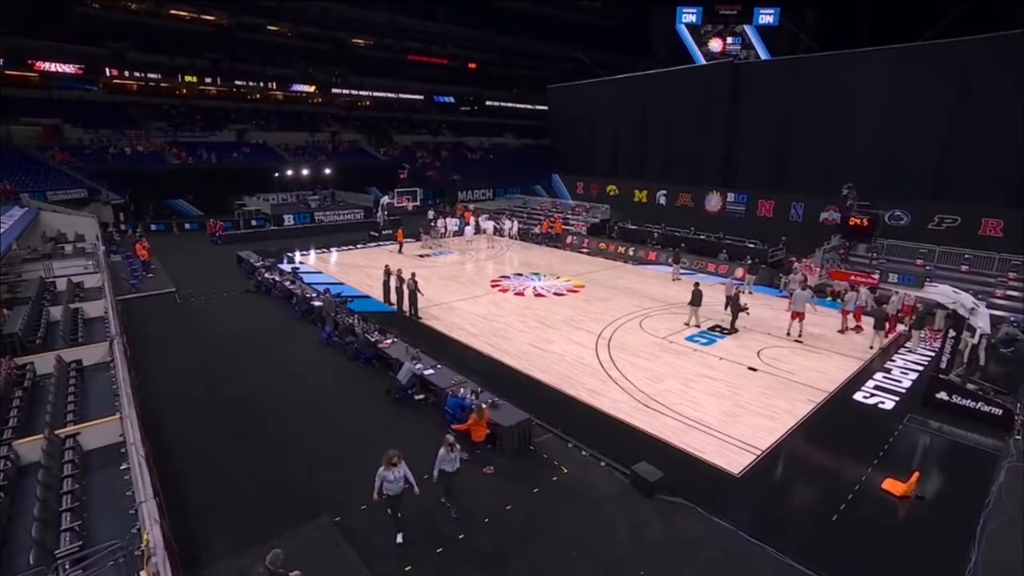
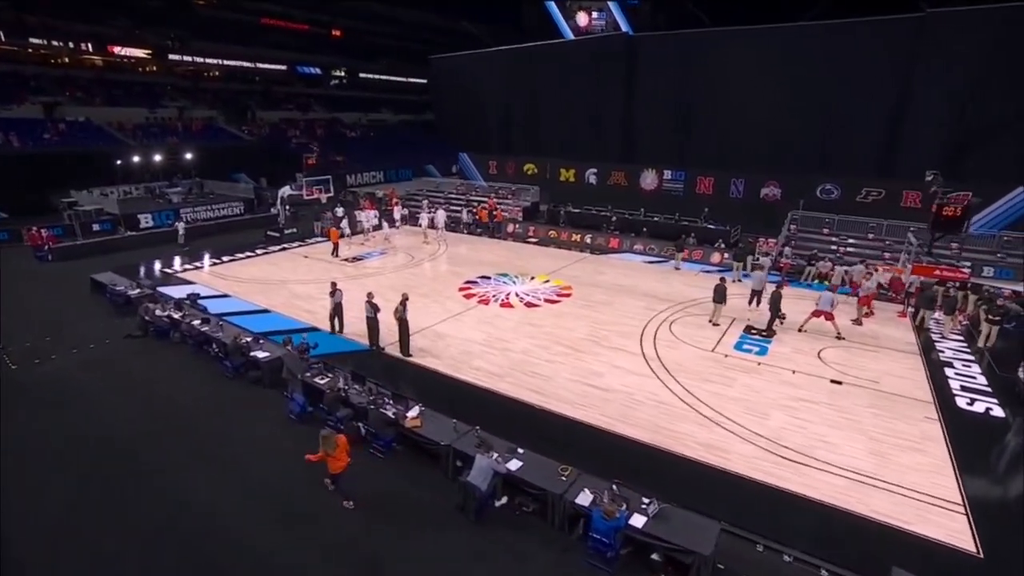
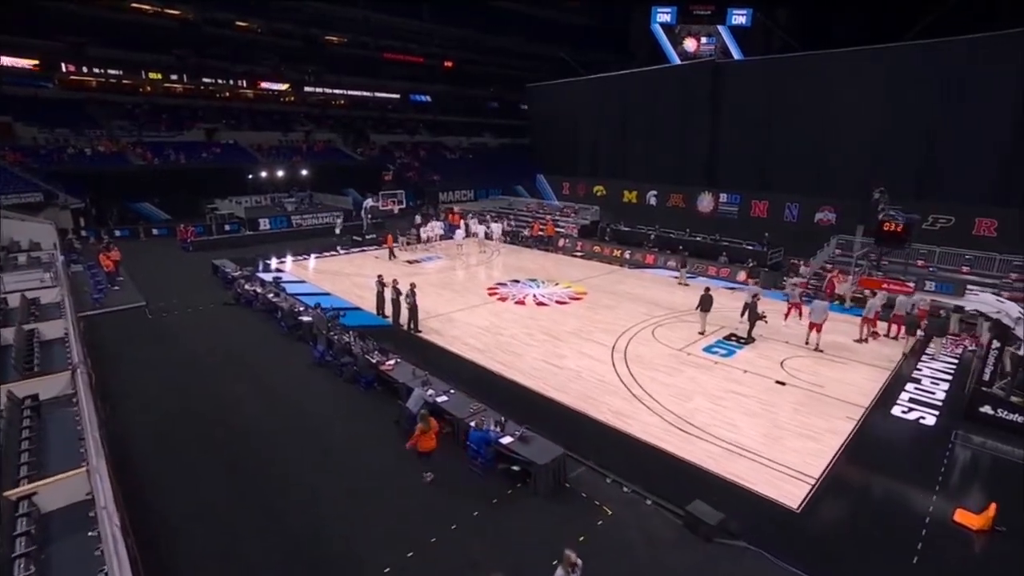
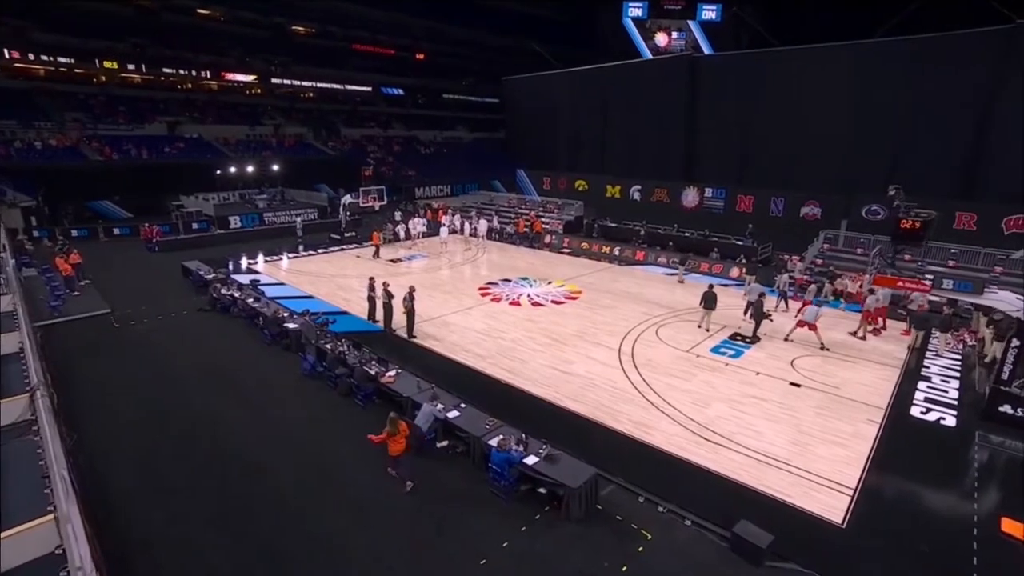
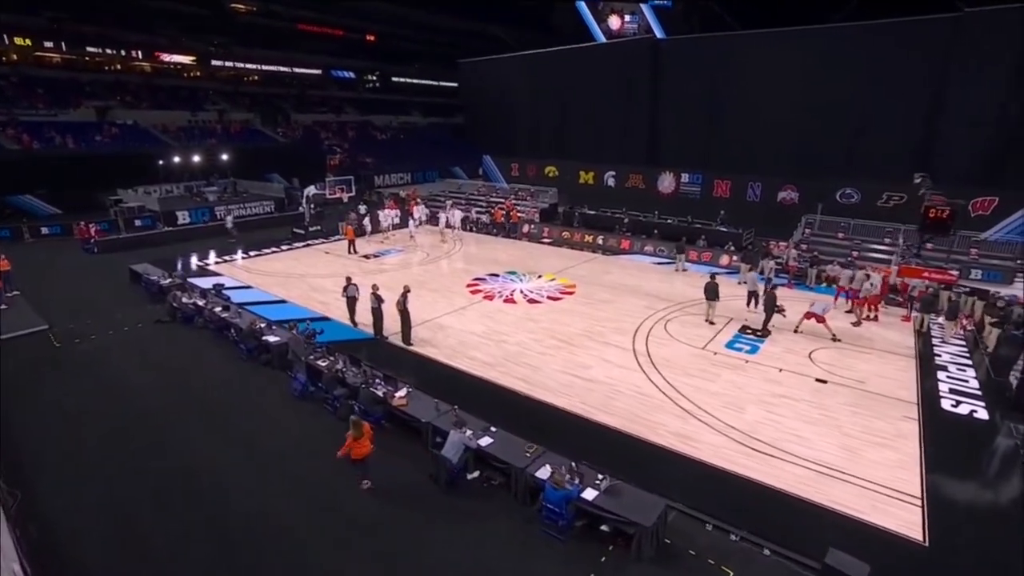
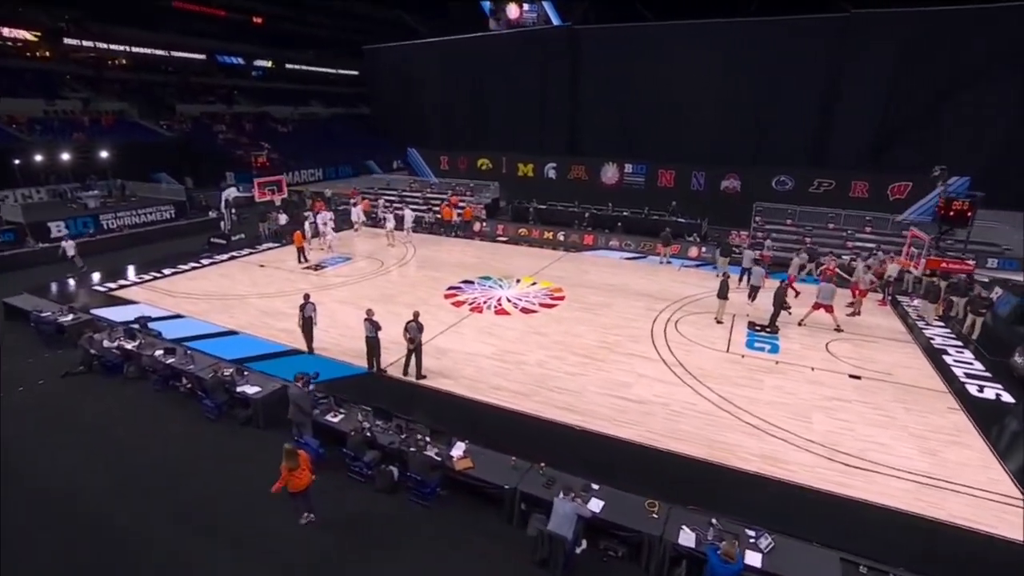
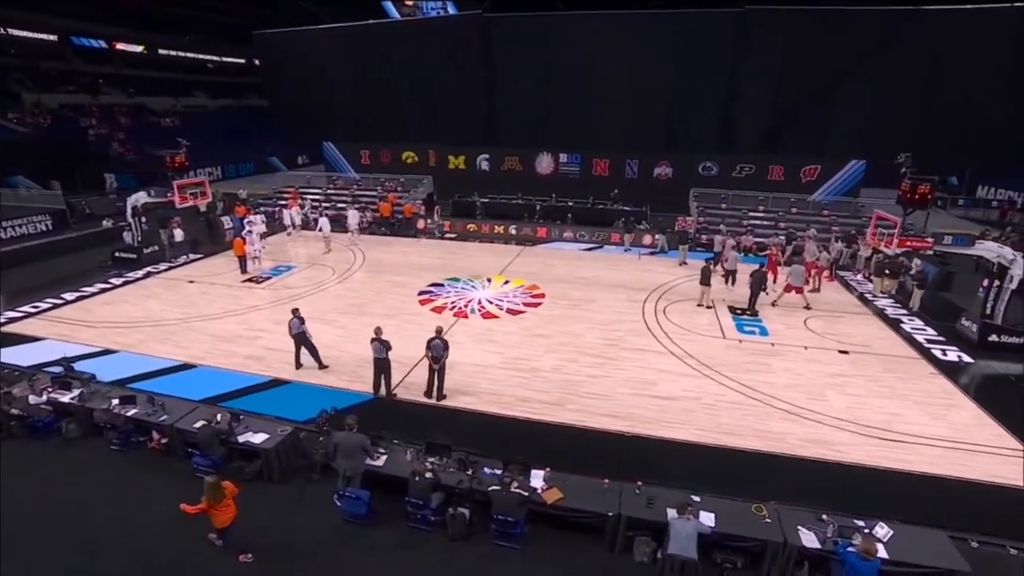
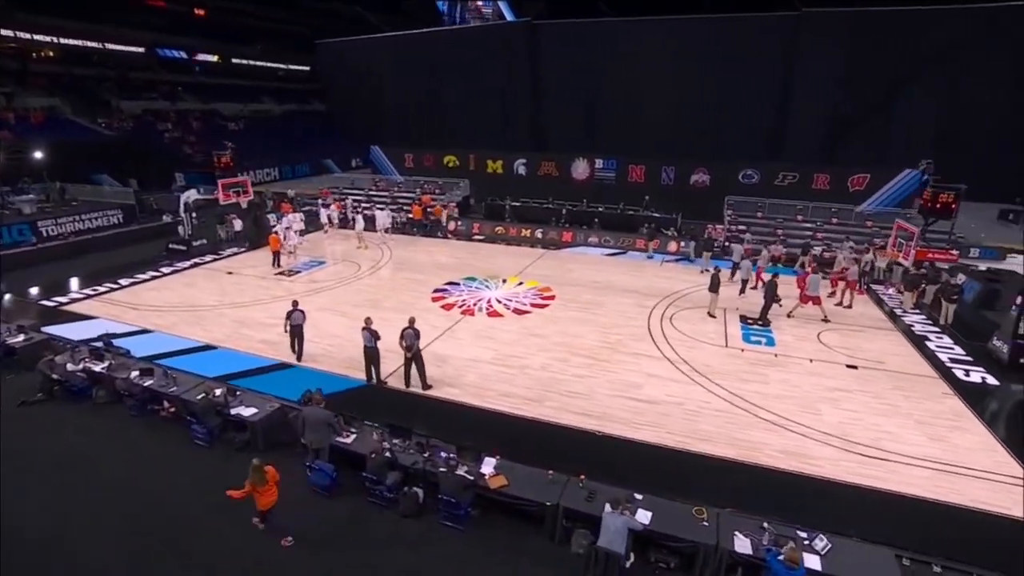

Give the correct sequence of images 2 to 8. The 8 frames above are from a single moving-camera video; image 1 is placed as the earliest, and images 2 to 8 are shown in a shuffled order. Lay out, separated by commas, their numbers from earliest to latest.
3, 4, 5, 2, 6, 8, 7
